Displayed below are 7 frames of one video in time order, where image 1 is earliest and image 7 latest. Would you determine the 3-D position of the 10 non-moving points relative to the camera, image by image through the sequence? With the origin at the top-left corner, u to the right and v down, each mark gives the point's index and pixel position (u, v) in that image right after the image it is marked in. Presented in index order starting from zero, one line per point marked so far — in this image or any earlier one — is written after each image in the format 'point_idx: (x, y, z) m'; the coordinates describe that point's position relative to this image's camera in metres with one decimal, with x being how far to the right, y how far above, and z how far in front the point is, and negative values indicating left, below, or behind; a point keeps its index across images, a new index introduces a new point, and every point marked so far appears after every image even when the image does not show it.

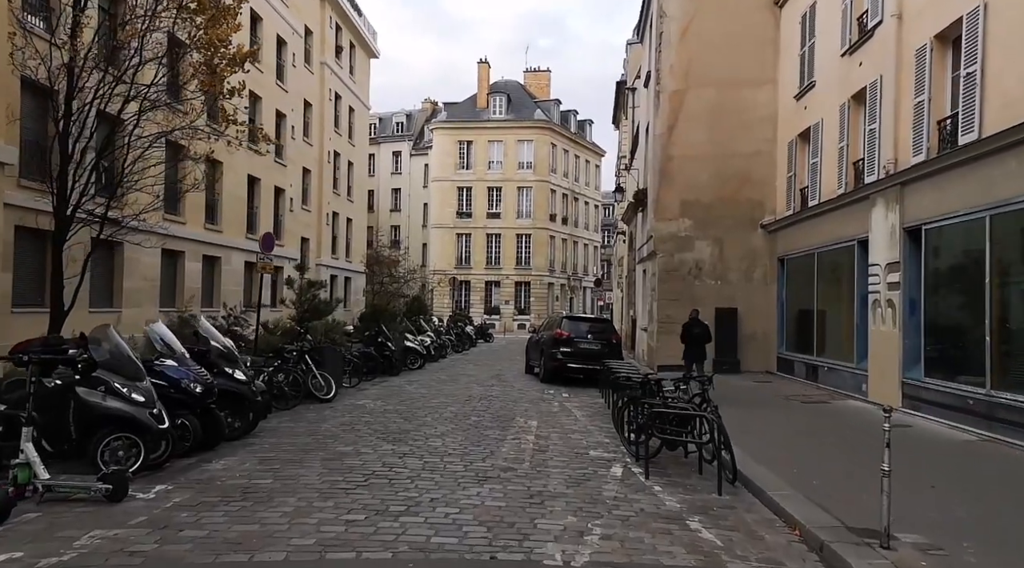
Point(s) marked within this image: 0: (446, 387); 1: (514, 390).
0: (-1.2, -1.9, +15.5) m
1: (0.0, -2.0, +15.5) m
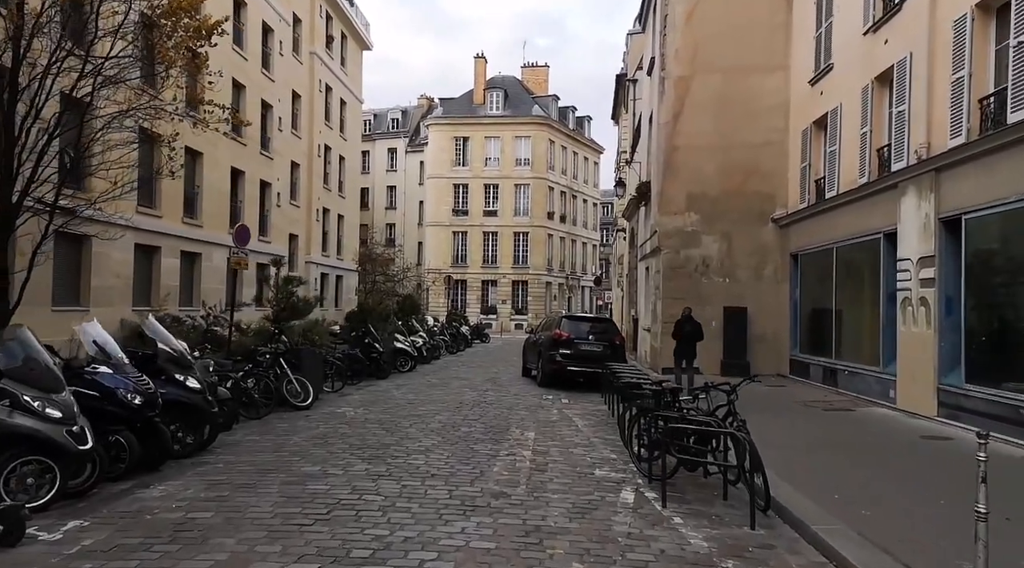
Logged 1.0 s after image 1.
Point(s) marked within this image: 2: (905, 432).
0: (-1.3, -1.9, +14.4) m
1: (0.0, -1.9, +14.4) m
2: (+5.2, -2.0, +11.1) m
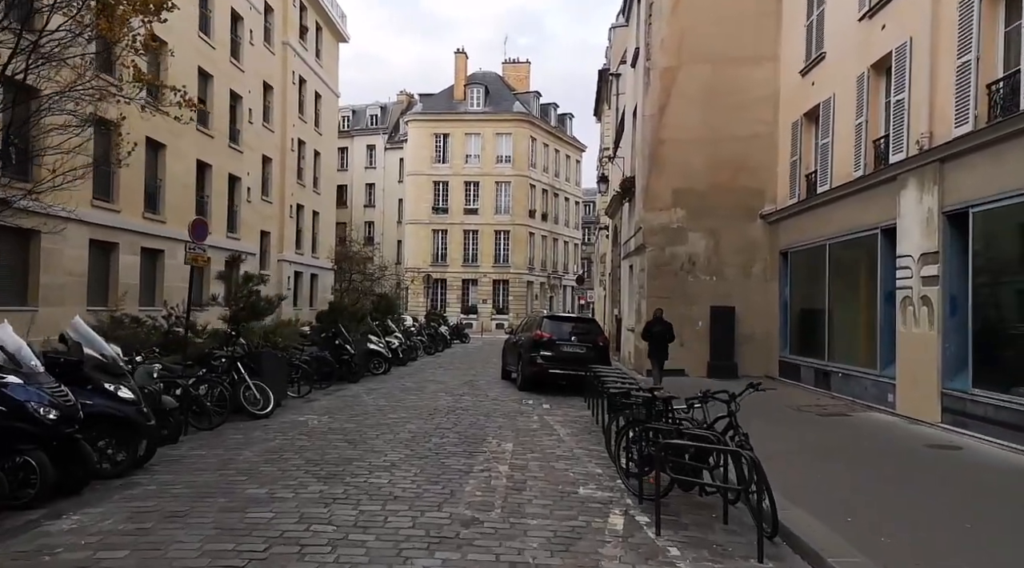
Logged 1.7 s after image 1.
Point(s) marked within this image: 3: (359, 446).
0: (-1.7, -1.8, +13.6) m
1: (-0.4, -1.9, +13.6) m
2: (+4.9, -1.9, +10.4) m
3: (-1.6, -1.6, +8.5) m
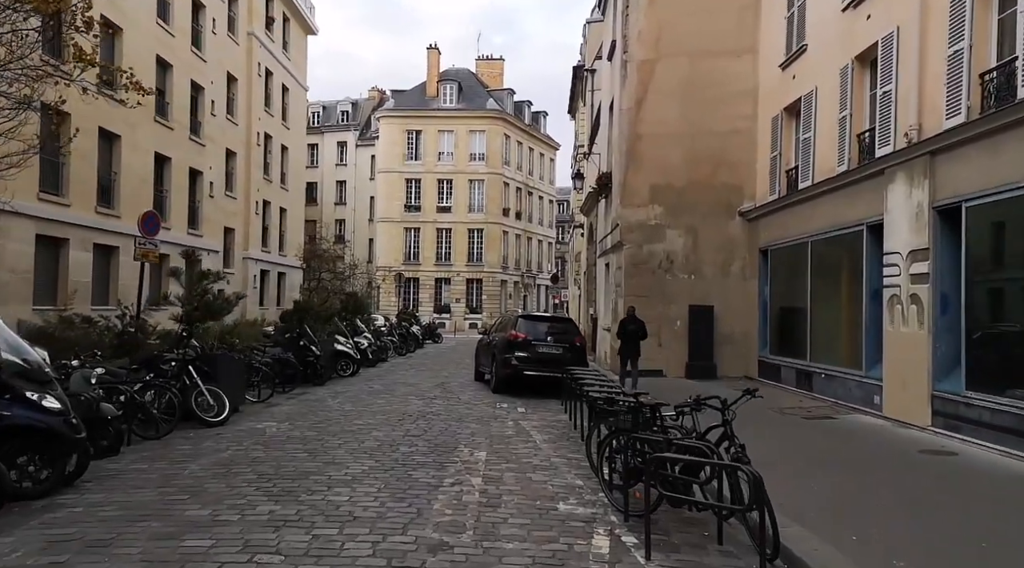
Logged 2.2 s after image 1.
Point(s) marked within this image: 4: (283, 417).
0: (-2.1, -1.8, +12.9) m
1: (-0.8, -1.9, +12.9) m
2: (+4.6, -1.9, +9.9) m
3: (-1.8, -1.6, +7.9) m
4: (-2.9, -1.7, +10.7) m
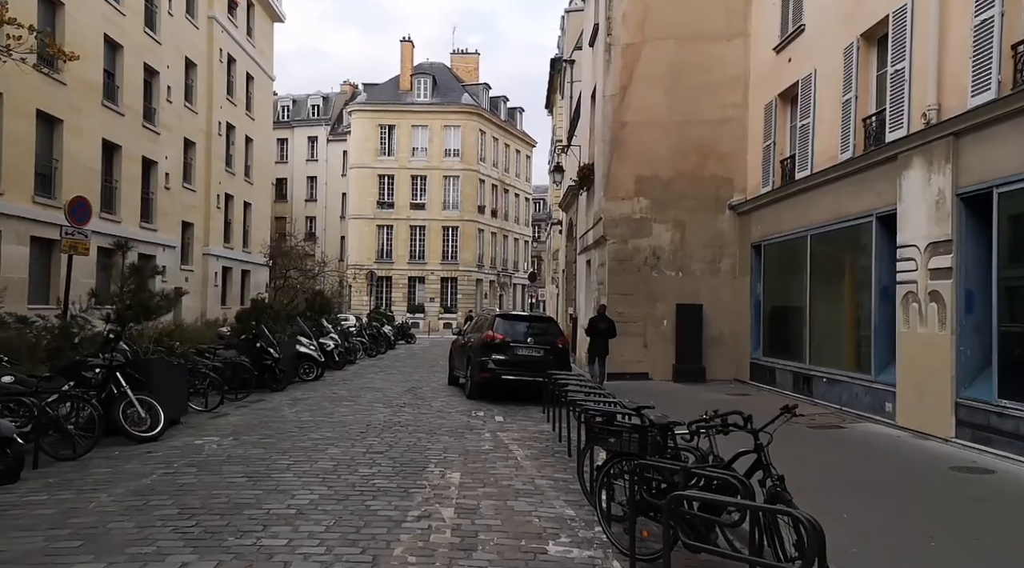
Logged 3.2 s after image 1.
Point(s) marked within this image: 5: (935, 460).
0: (-2.4, -1.8, +11.6) m
1: (-1.1, -1.8, +11.7) m
2: (+4.4, -1.9, +8.9) m
3: (-2.0, -1.6, +6.6) m
4: (-3.2, -1.6, +9.4) m
5: (+4.5, -1.9, +9.0) m
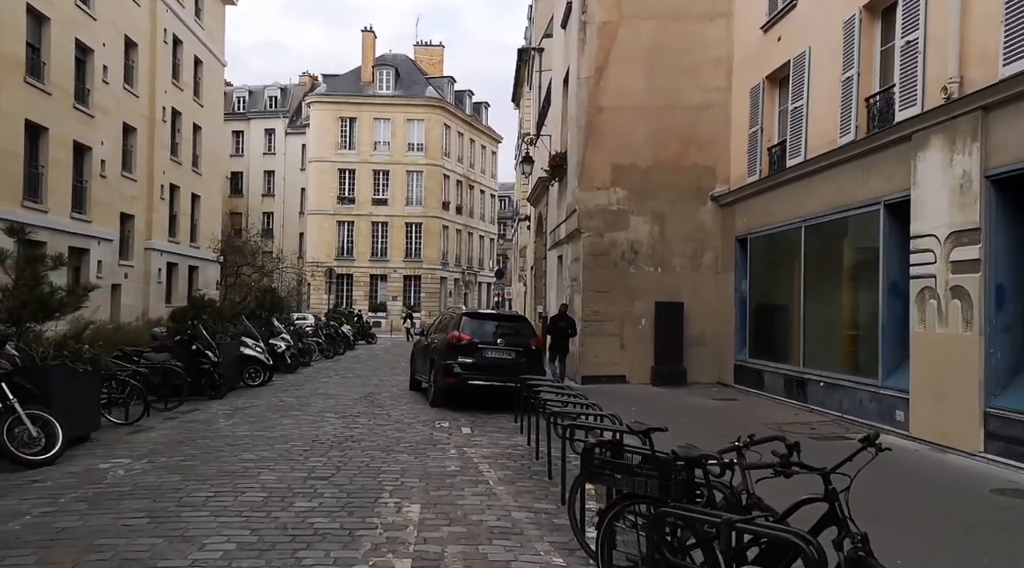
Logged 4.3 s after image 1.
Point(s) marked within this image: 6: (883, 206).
0: (-2.8, -1.7, +10.2) m
1: (-1.5, -1.7, +10.3) m
2: (+4.1, -1.8, +7.7) m
3: (-2.2, -1.5, +5.2) m
4: (-3.5, -1.6, +7.9) m
5: (+4.2, -1.8, +7.8) m
6: (+4.7, +1.0, +10.5) m
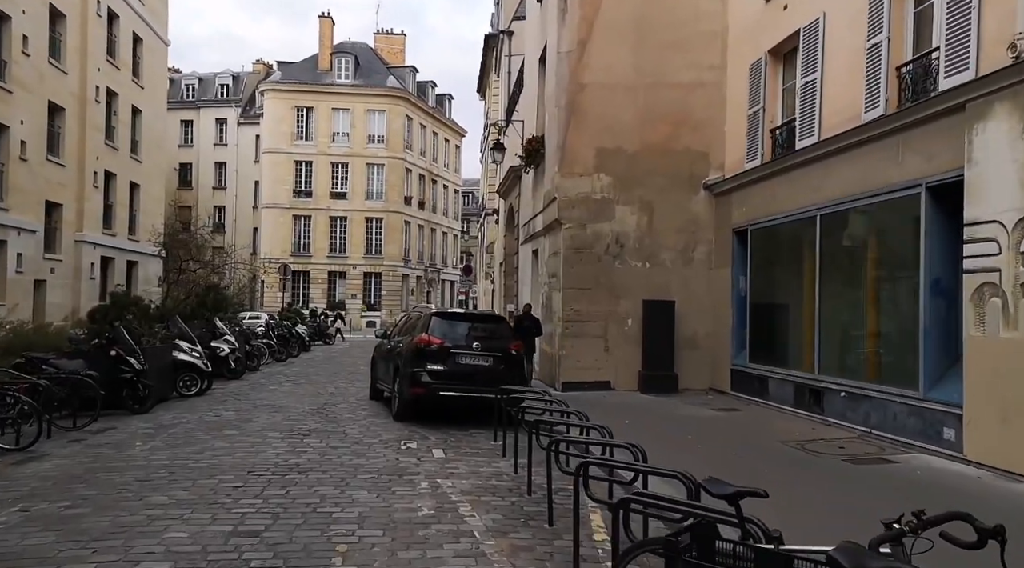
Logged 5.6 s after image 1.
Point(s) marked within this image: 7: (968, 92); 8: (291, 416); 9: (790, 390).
0: (-3.0, -1.6, +8.4) m
1: (-1.7, -1.7, +8.6) m
2: (+4.0, -1.8, +6.2) m
3: (-2.1, -1.4, +3.4) m
4: (-3.6, -1.5, +6.1) m
5: (+4.2, -1.8, +6.3) m
6: (+4.5, +1.0, +9.1) m
7: (+4.5, +1.9, +8.2) m
8: (-2.8, -1.7, +10.8) m
9: (+4.0, -1.5, +12.0) m
